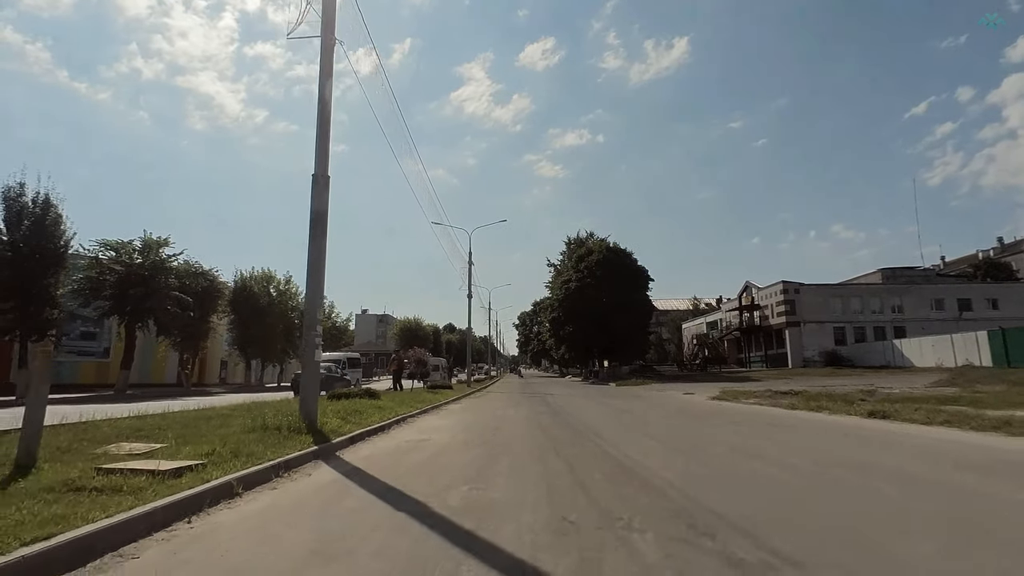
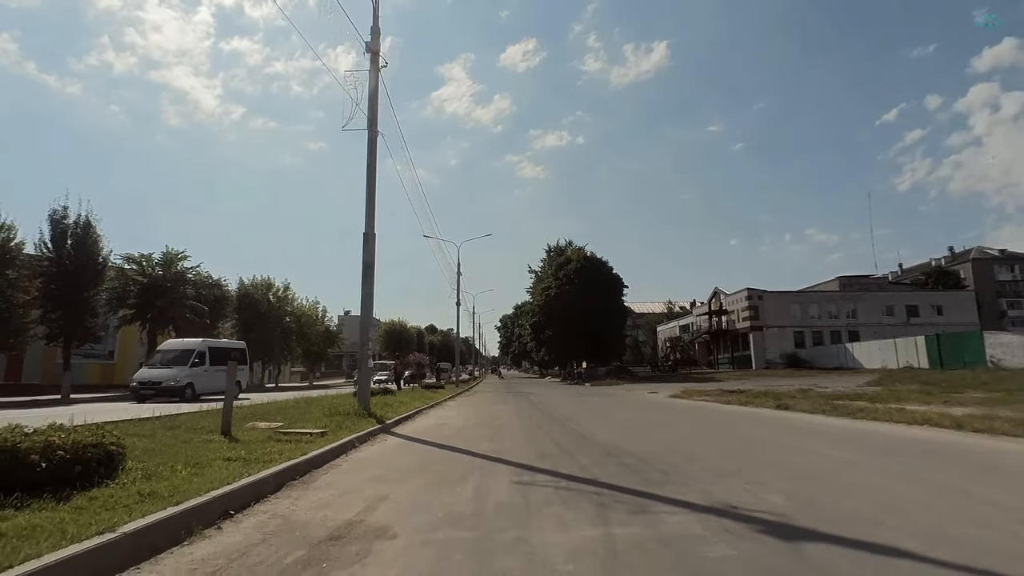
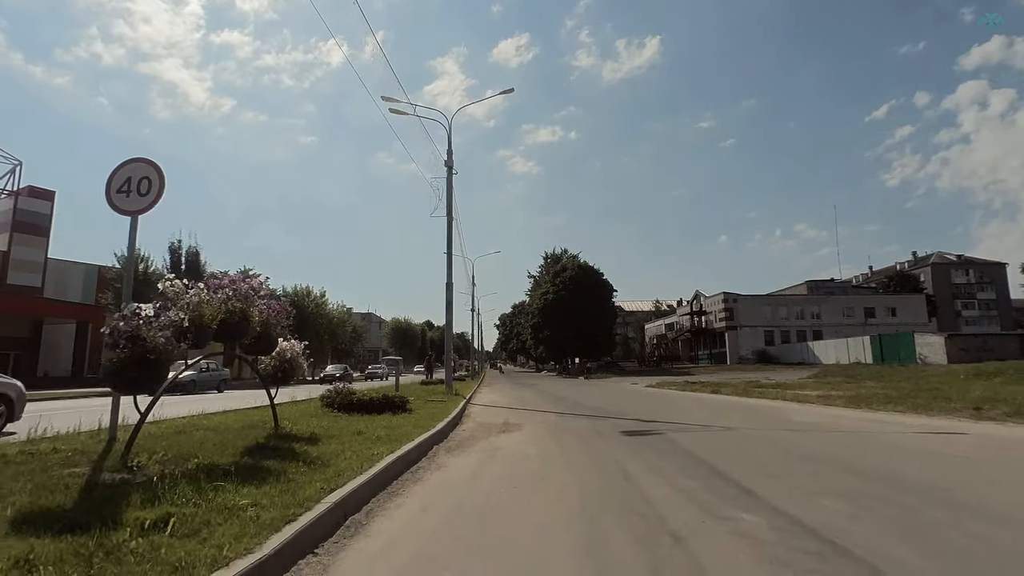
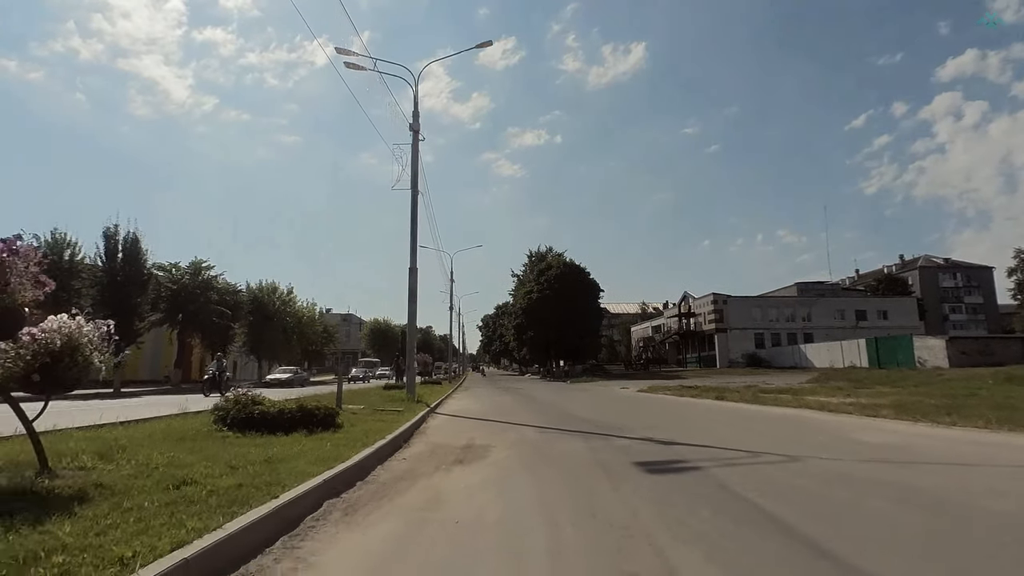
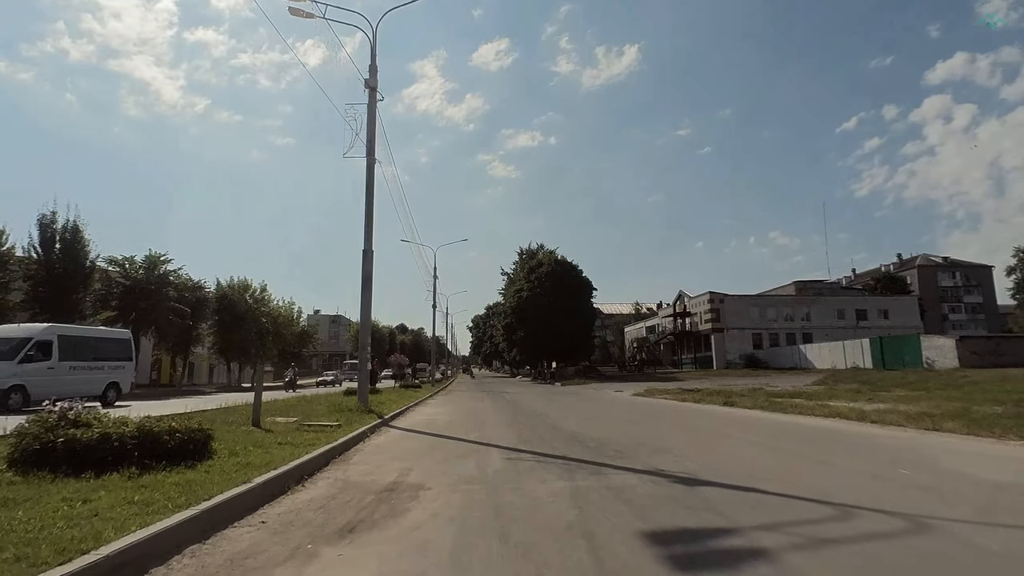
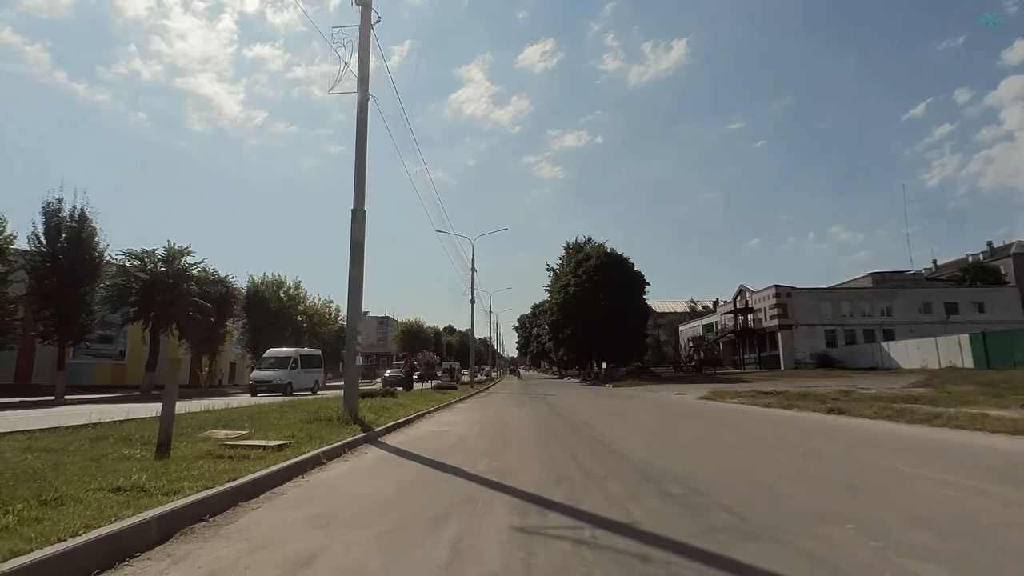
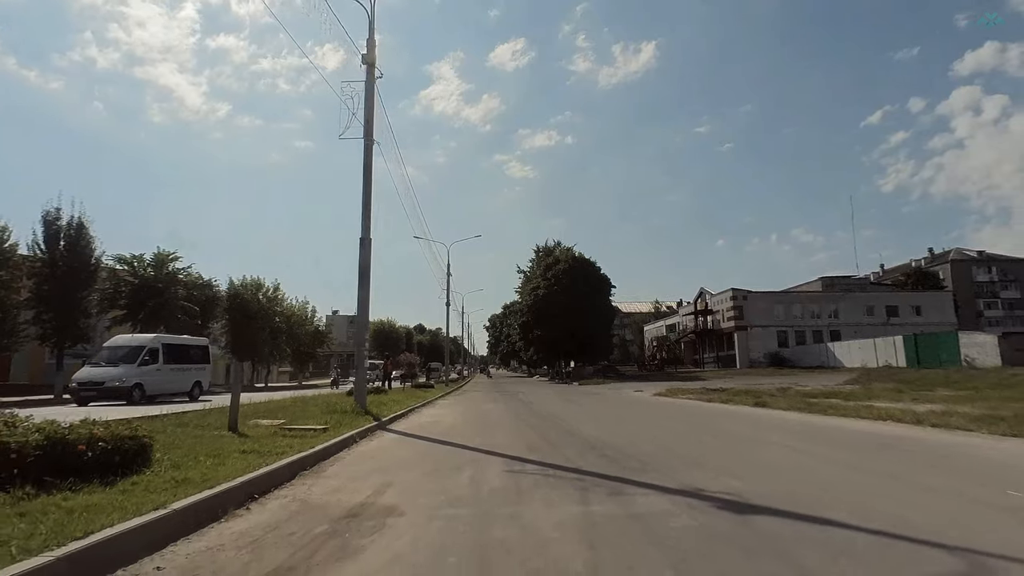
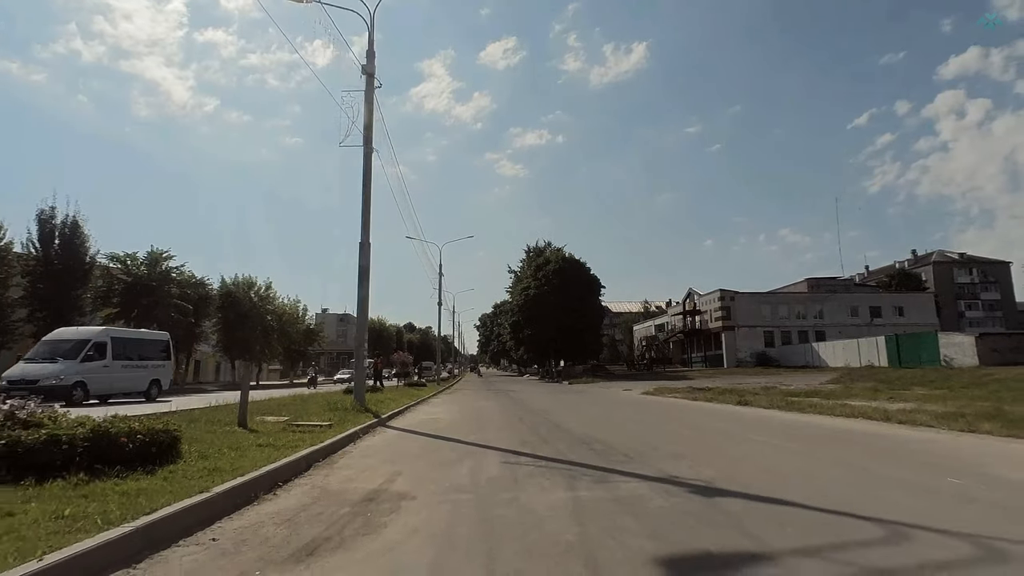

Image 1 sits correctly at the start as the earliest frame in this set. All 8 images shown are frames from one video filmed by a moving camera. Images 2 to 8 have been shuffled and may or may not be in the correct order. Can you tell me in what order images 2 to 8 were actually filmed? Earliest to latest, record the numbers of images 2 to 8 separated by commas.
6, 2, 7, 8, 5, 4, 3
